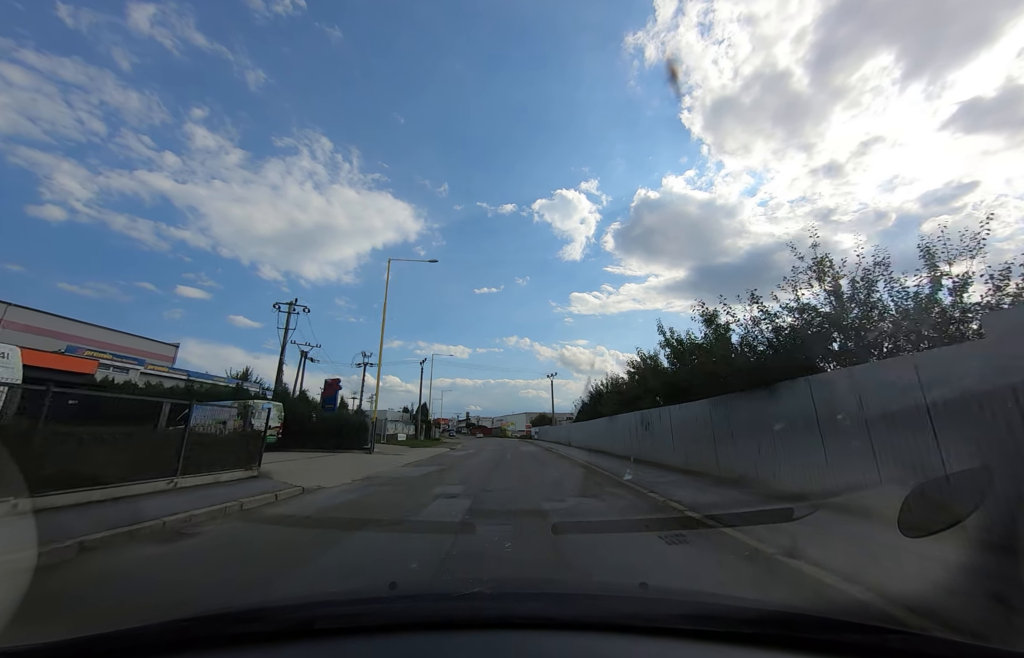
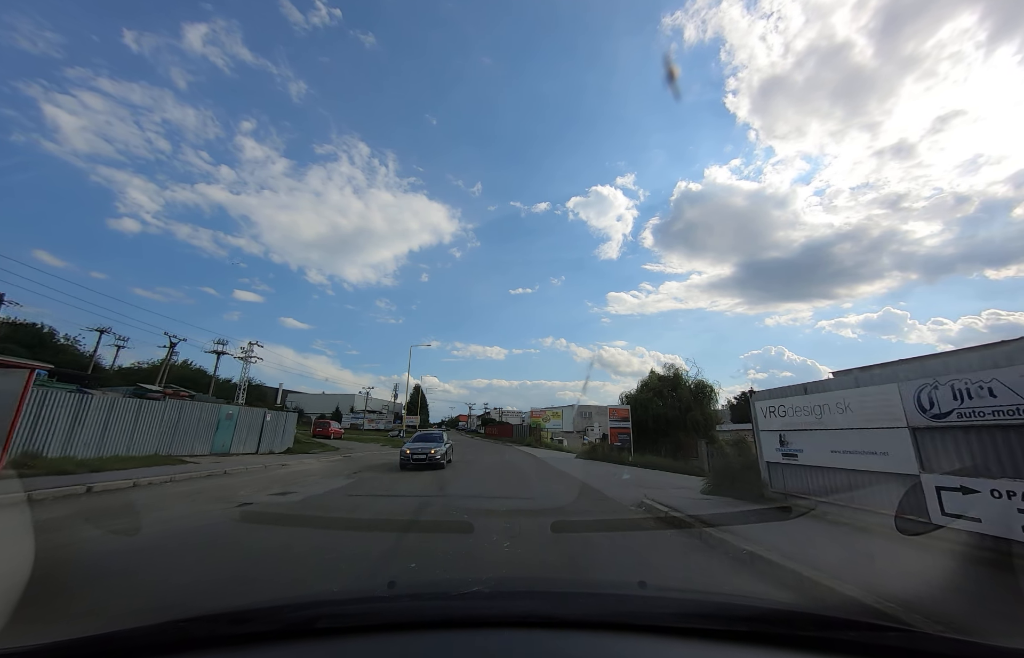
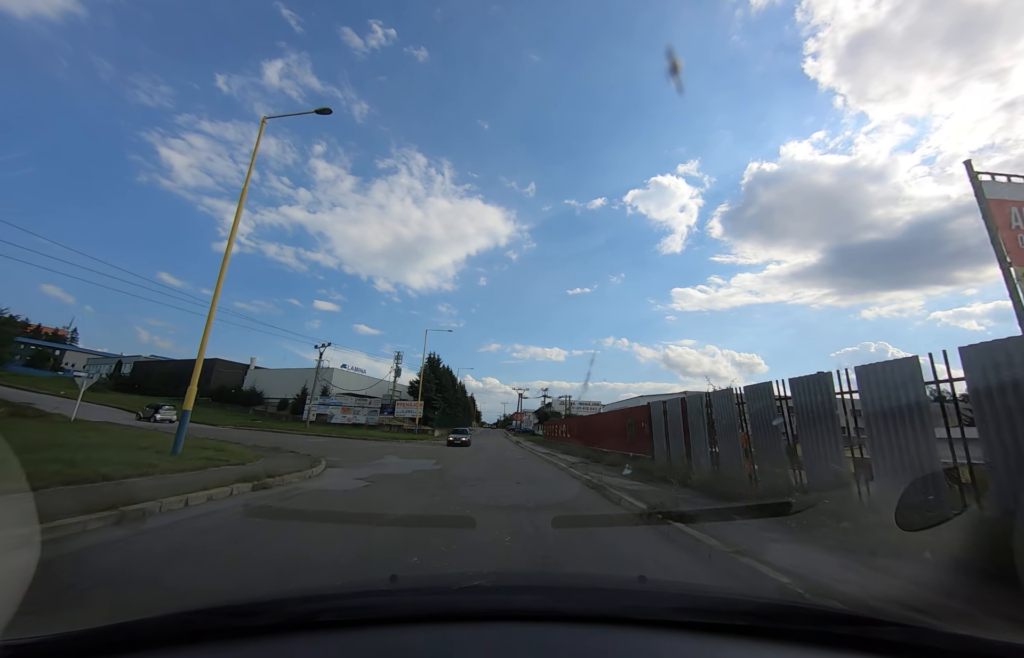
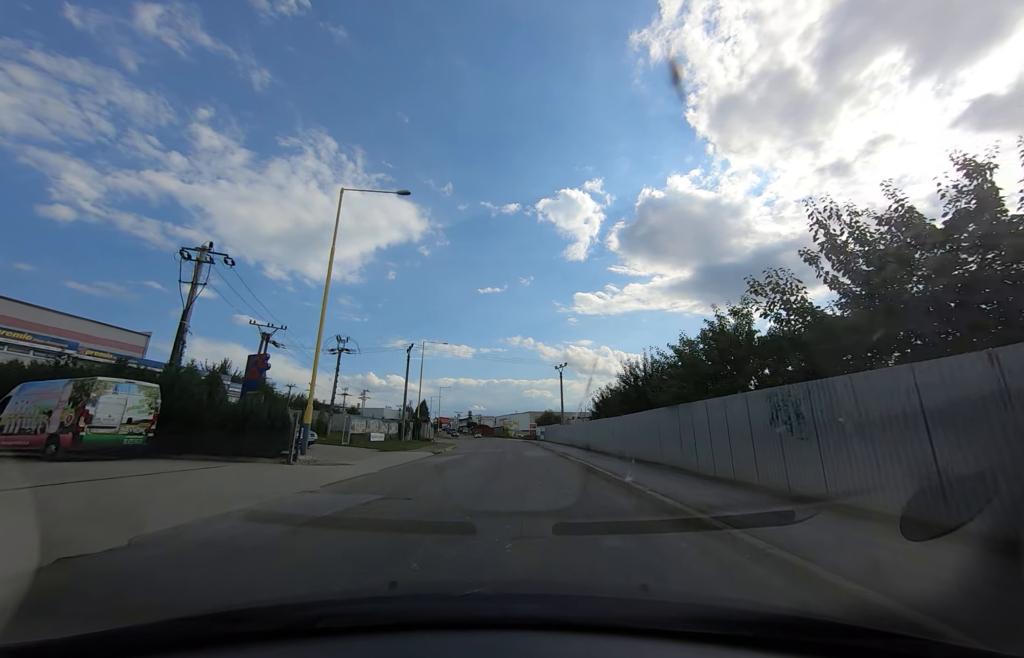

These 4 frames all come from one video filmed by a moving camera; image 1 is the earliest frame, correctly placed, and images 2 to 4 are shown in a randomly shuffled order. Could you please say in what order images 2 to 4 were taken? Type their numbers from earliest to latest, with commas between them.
4, 2, 3
